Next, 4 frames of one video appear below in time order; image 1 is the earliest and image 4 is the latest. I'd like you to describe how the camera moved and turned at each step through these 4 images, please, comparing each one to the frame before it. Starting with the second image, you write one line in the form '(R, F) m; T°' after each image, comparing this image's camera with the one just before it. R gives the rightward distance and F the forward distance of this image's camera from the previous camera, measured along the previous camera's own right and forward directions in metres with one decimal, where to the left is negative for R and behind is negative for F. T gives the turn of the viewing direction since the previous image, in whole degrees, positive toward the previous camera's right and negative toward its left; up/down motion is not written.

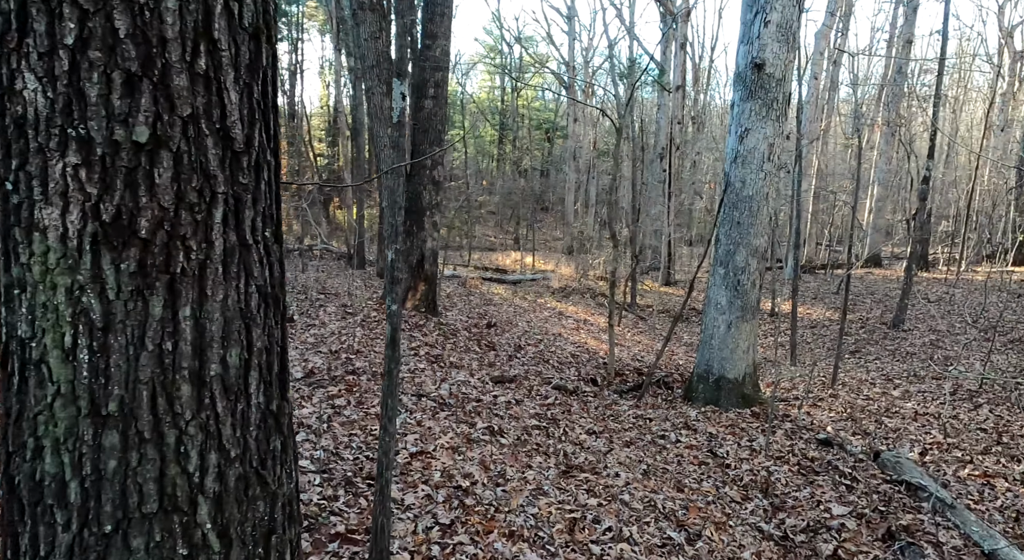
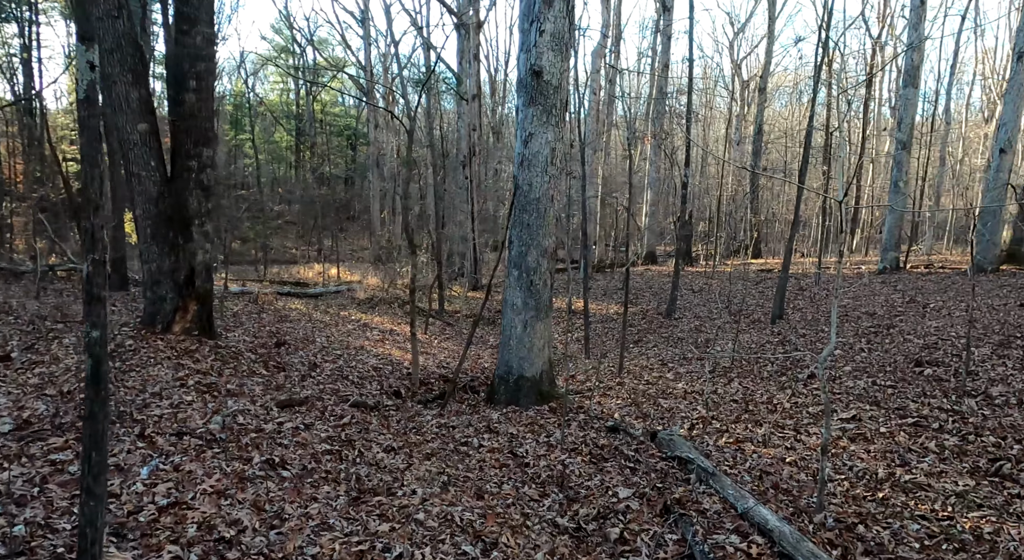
(+0.2, +0.2) m; +16°
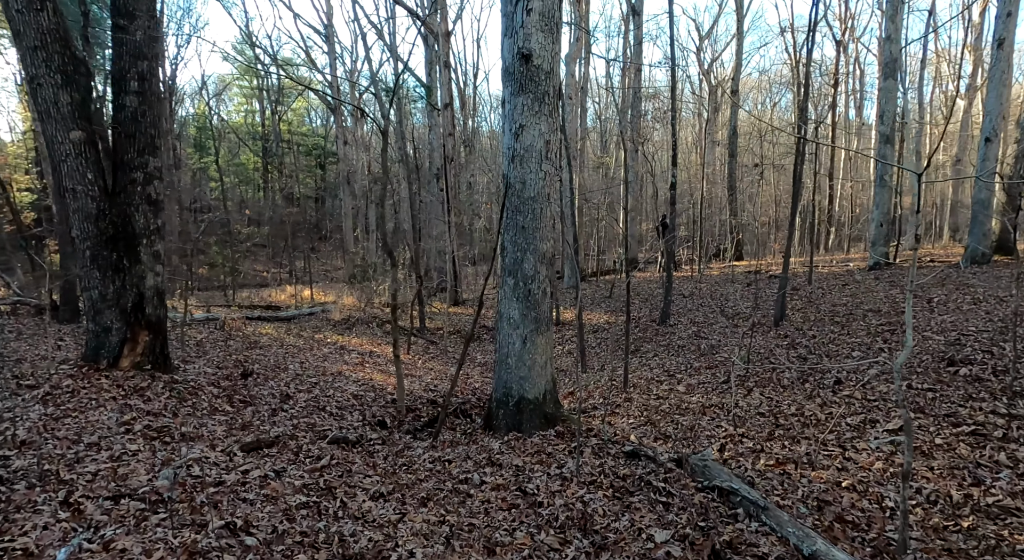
(-0.2, +0.9) m; +2°
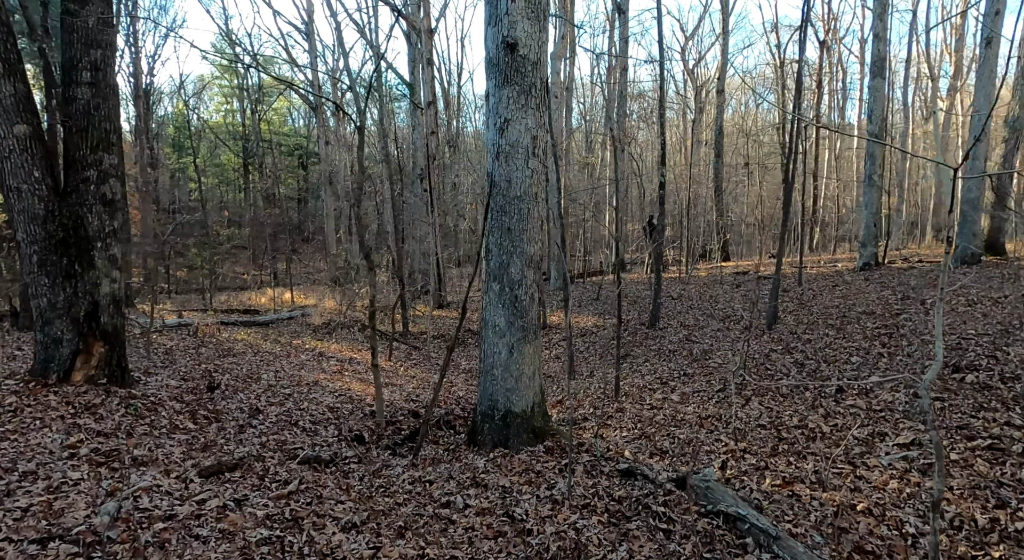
(0.0, +0.5) m; +1°
